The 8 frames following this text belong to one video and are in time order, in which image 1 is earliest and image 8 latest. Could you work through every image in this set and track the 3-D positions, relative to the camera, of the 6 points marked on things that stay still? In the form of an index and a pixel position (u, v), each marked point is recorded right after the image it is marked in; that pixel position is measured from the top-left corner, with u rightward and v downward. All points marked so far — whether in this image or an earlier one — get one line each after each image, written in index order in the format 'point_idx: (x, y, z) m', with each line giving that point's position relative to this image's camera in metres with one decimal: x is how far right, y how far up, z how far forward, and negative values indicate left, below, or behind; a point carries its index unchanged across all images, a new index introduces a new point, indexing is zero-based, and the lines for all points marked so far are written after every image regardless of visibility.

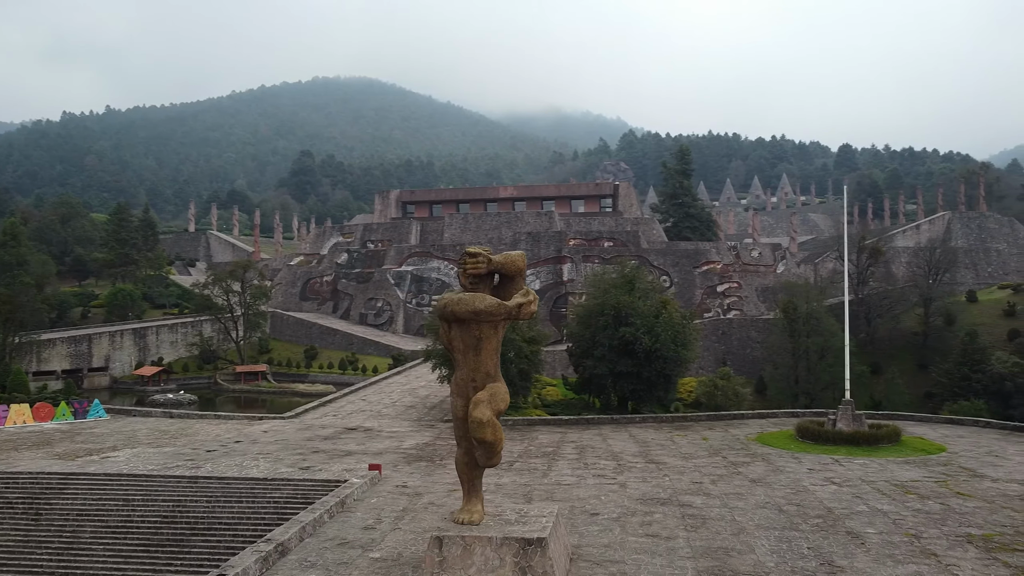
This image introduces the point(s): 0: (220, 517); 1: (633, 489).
0: (-3.3, -2.6, +9.1) m
1: (+1.4, -2.3, +9.5) m
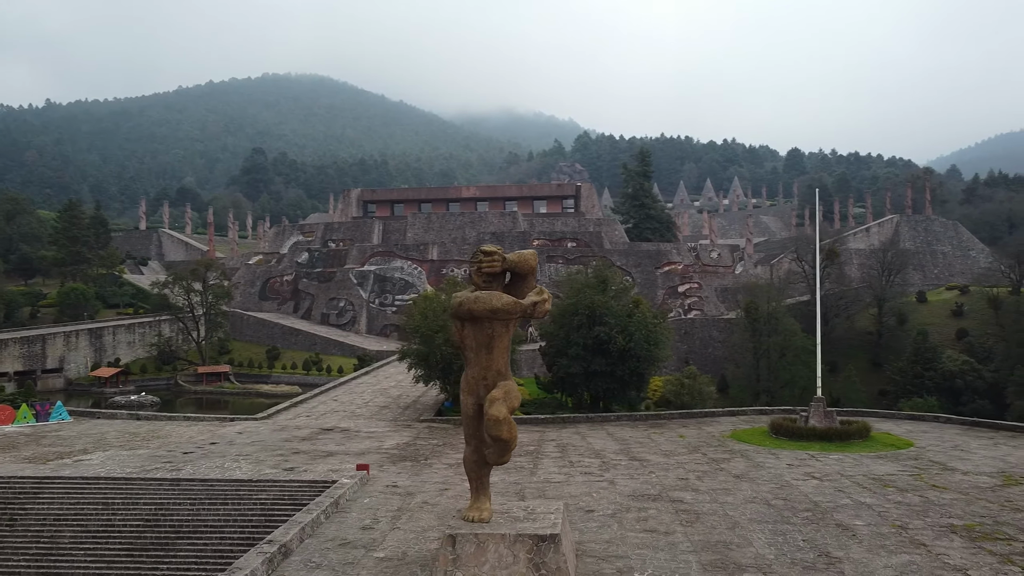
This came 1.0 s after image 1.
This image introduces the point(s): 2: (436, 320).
0: (-3.4, -2.5, +8.9) m
1: (+1.3, -2.3, +9.7) m
2: (-1.4, -0.6, +15.3) m
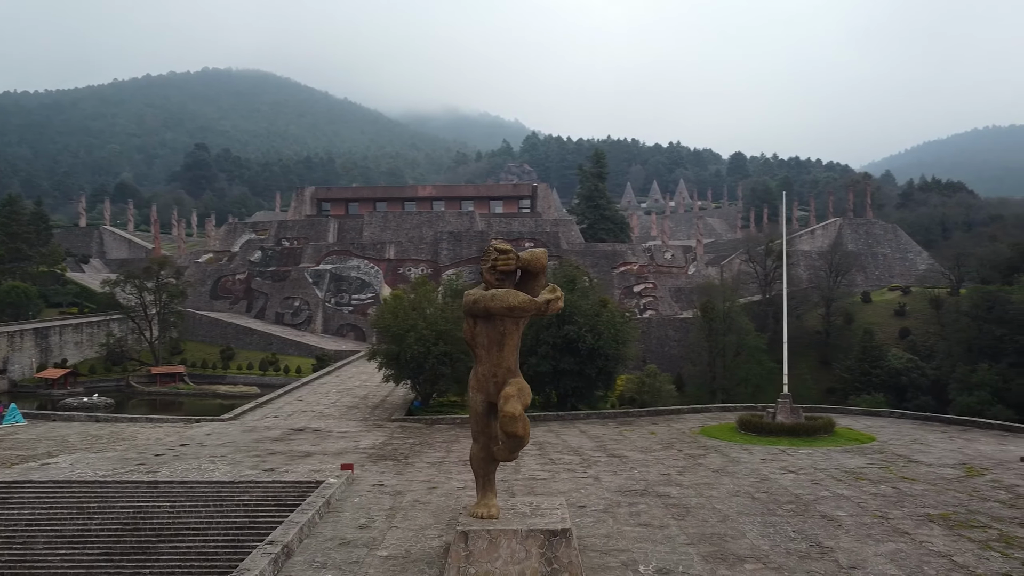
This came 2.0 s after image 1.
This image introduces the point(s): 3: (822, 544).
0: (-3.5, -2.5, +8.7) m
1: (+1.2, -2.3, +9.8) m
2: (-1.9, -0.6, +15.2) m
3: (+2.8, -2.3, +7.3) m
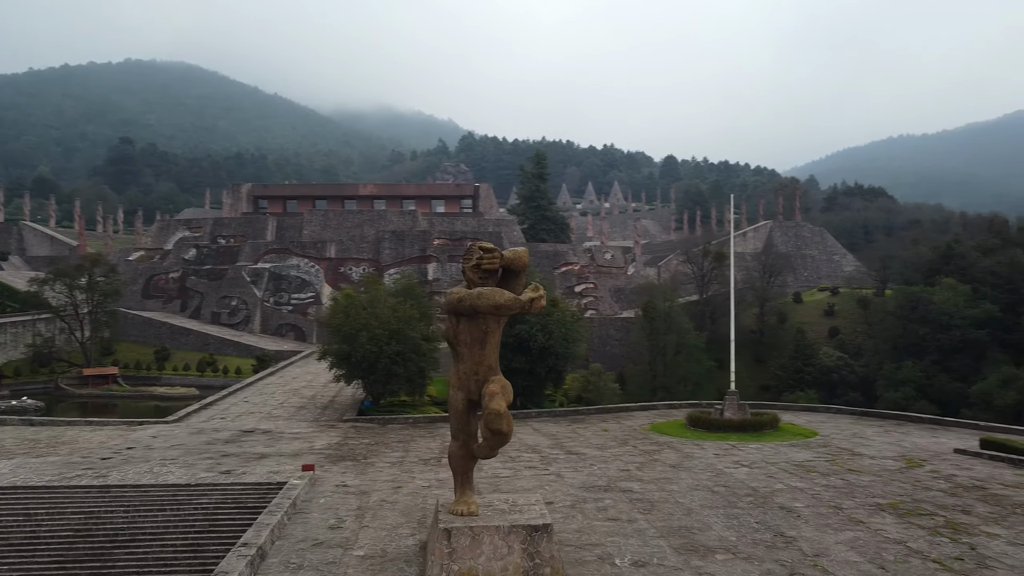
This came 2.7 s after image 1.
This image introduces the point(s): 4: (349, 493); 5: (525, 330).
0: (-3.8, -2.5, +8.5) m
1: (+0.7, -2.3, +9.9) m
2: (-2.8, -0.6, +15.1) m
3: (+2.5, -2.3, +7.6) m
4: (-1.8, -2.3, +9.1) m
5: (+0.2, -0.8, +16.1) m
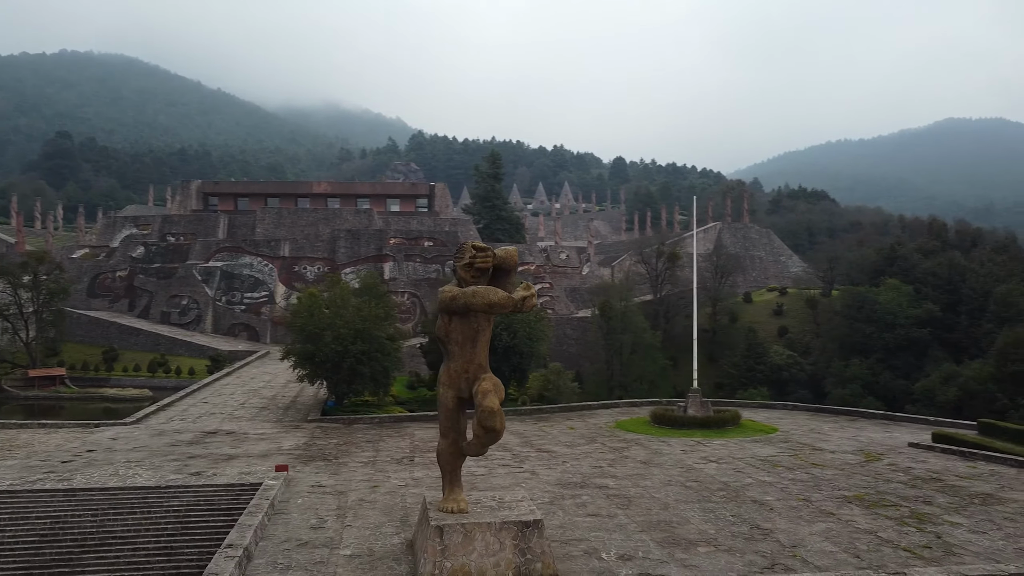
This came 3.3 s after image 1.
0: (-4.0, -2.5, +8.3) m
1: (+0.4, -2.3, +10.0) m
2: (-3.4, -0.5, +14.9) m
3: (+2.4, -2.3, +7.8) m
4: (-2.0, -2.3, +9.0) m
5: (-0.5, -0.8, +16.1) m
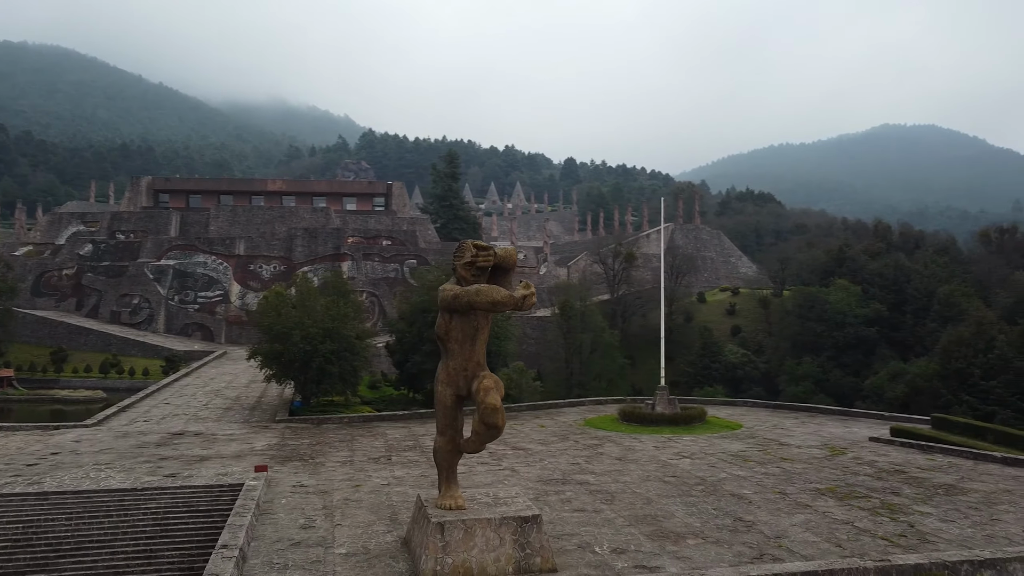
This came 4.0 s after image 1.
0: (-4.1, -2.5, +8.1) m
1: (+0.2, -2.3, +10.1) m
2: (-4.0, -0.5, +14.8) m
3: (+2.3, -2.3, +8.0) m
4: (-2.2, -2.2, +8.9) m
5: (-1.1, -0.8, +16.2) m
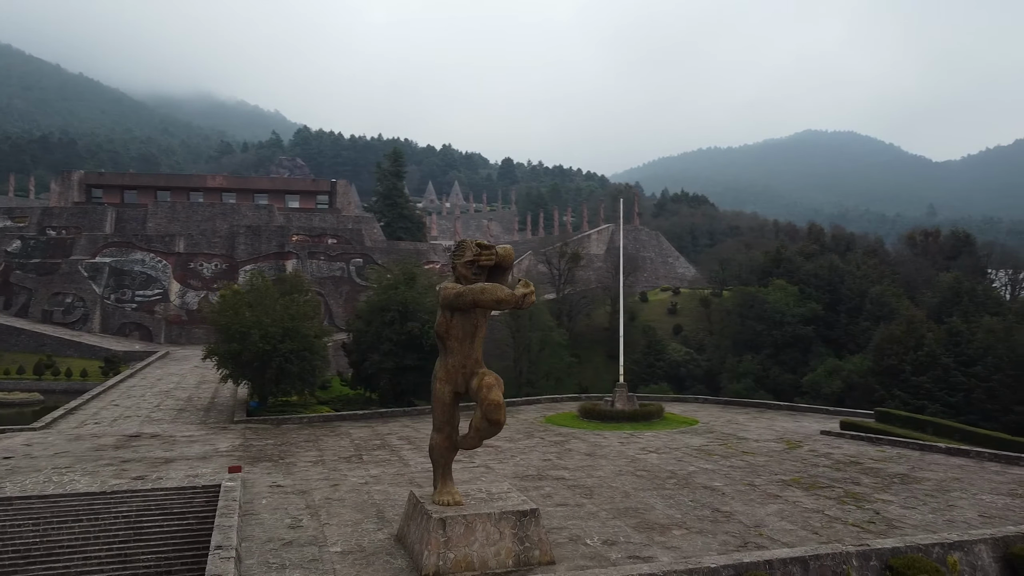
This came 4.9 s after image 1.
0: (-4.3, -2.4, +7.9) m
1: (-0.2, -2.3, +10.3) m
2: (-4.7, -0.5, +14.5) m
3: (+2.1, -2.3, +8.3) m
4: (-2.4, -2.2, +8.9) m
5: (-1.9, -0.8, +16.1) m
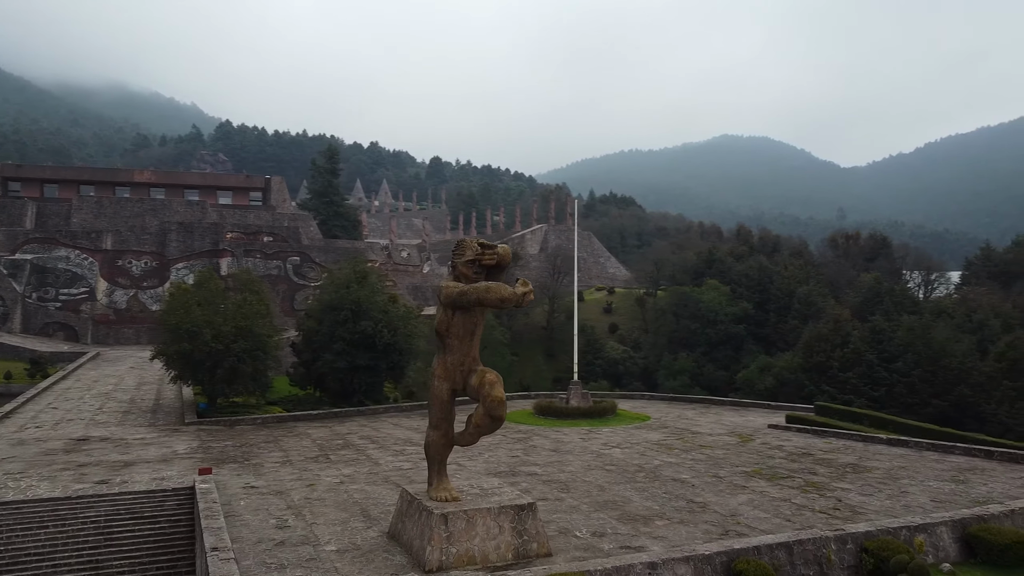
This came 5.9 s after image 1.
0: (-4.4, -2.4, +7.6) m
1: (-0.5, -2.3, +10.4) m
2: (-5.4, -0.5, +14.2) m
3: (+1.9, -2.3, +8.7) m
4: (-2.7, -2.2, +8.8) m
5: (-2.8, -0.8, +16.1) m
